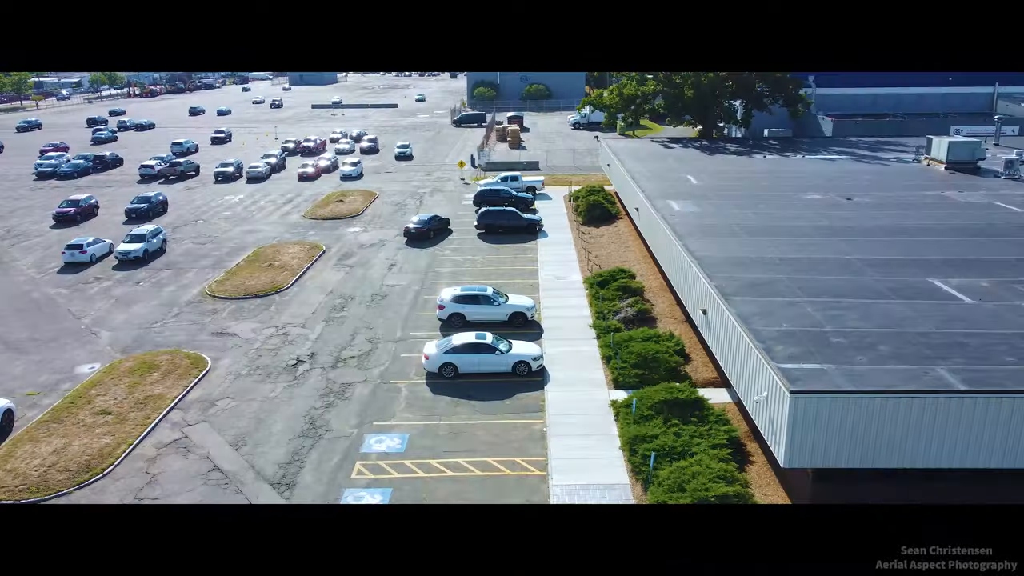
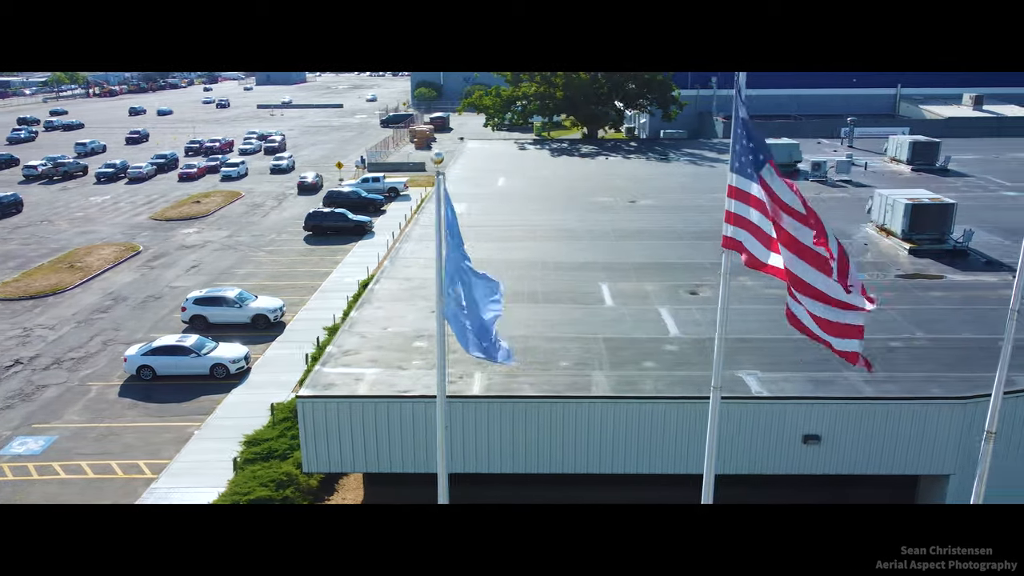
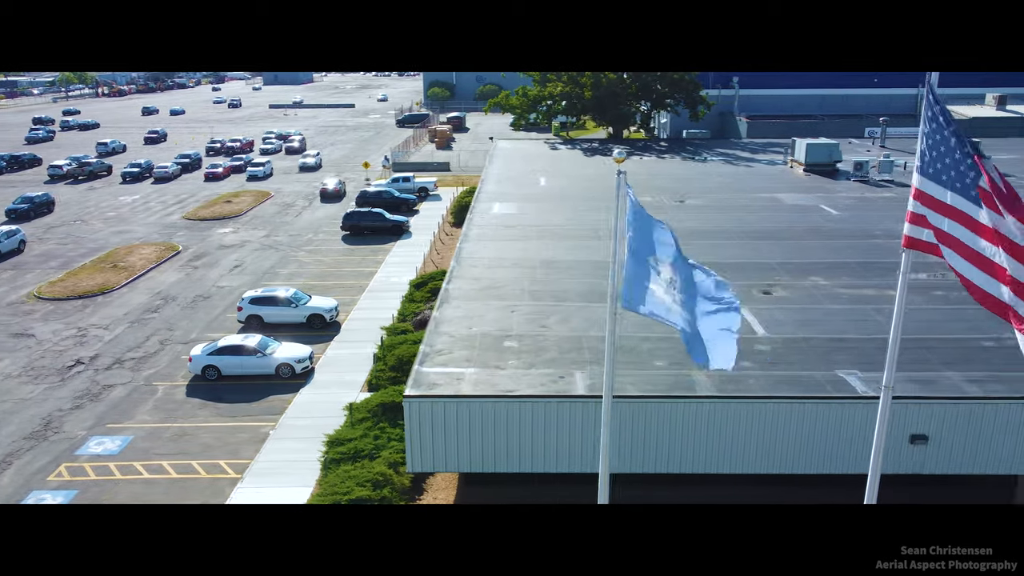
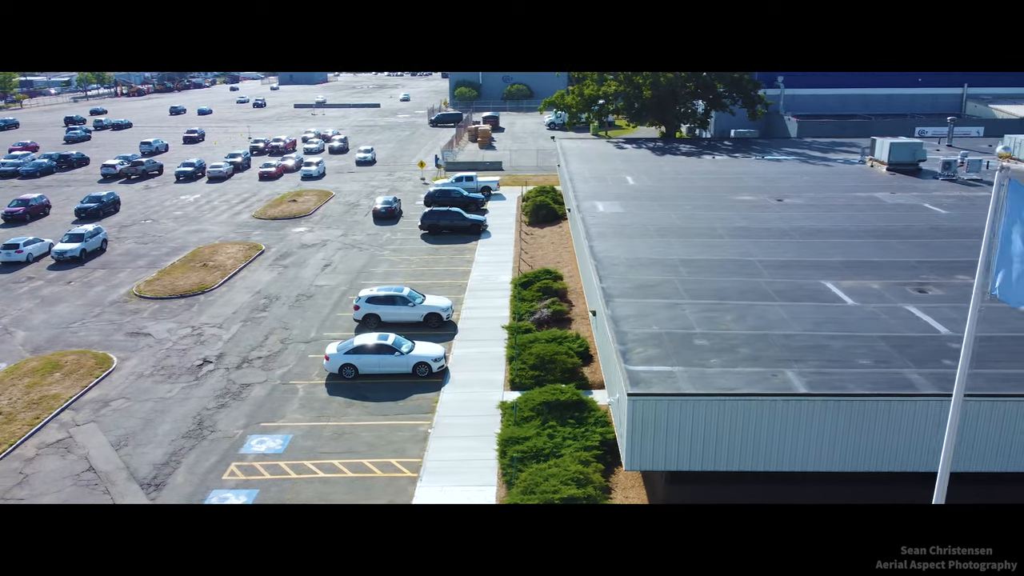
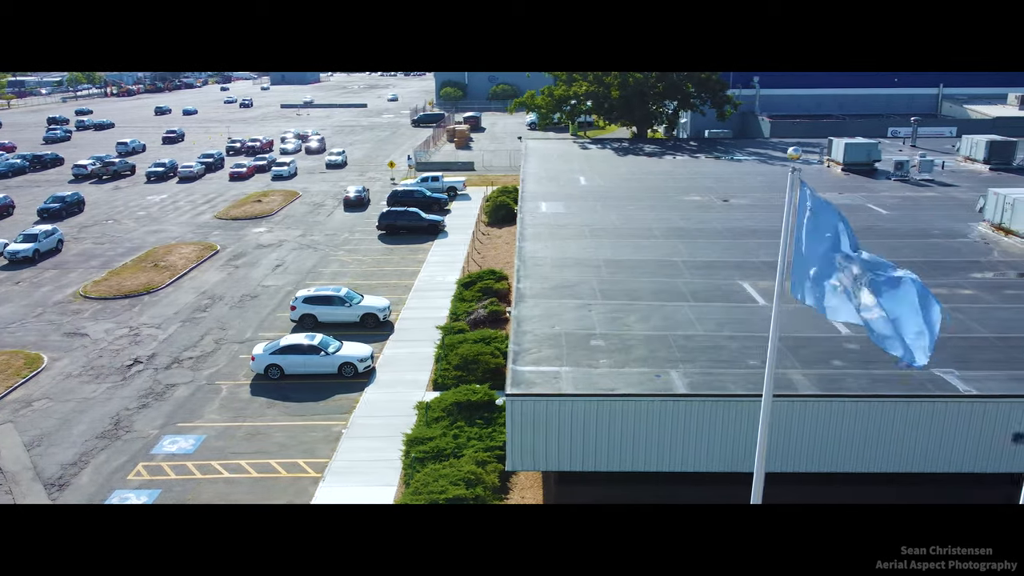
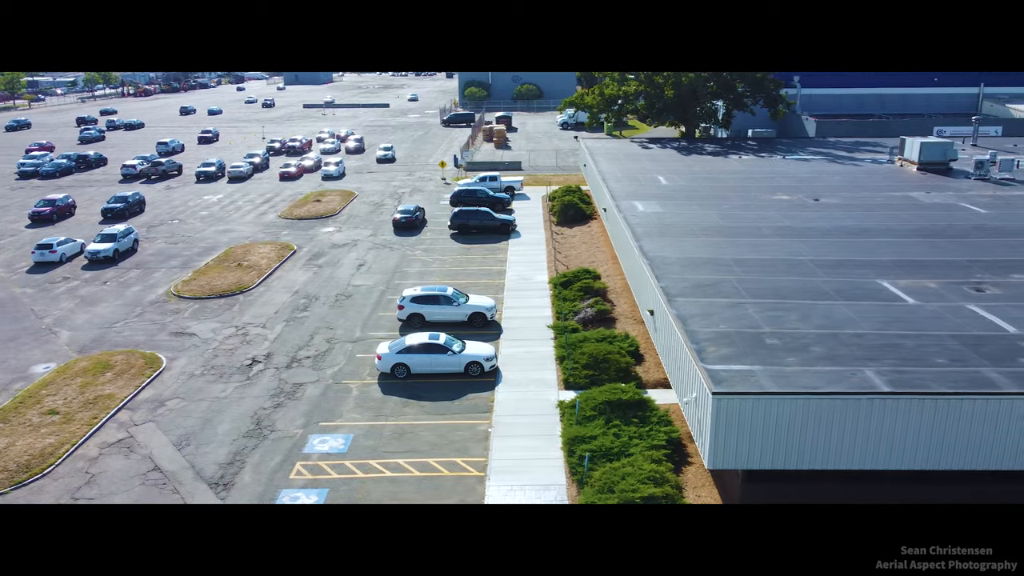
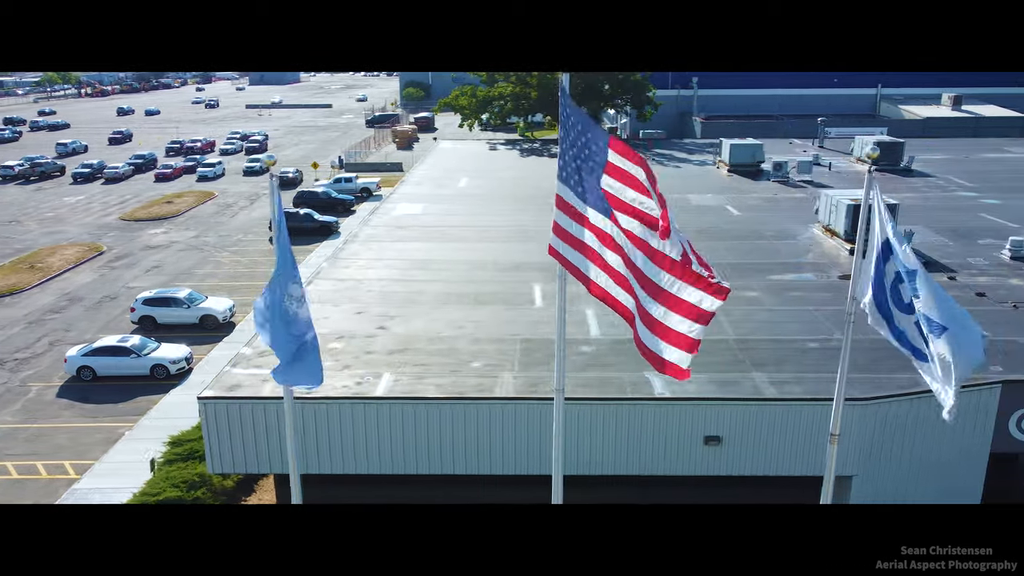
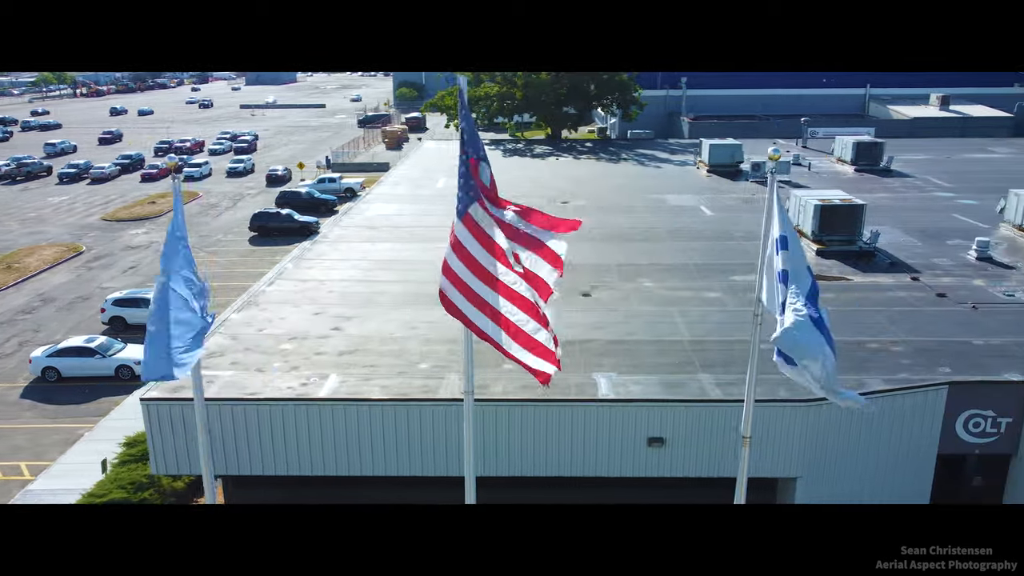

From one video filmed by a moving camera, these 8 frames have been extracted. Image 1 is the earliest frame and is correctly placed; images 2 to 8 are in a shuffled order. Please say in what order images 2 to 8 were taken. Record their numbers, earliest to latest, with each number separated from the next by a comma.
6, 4, 5, 3, 2, 7, 8
